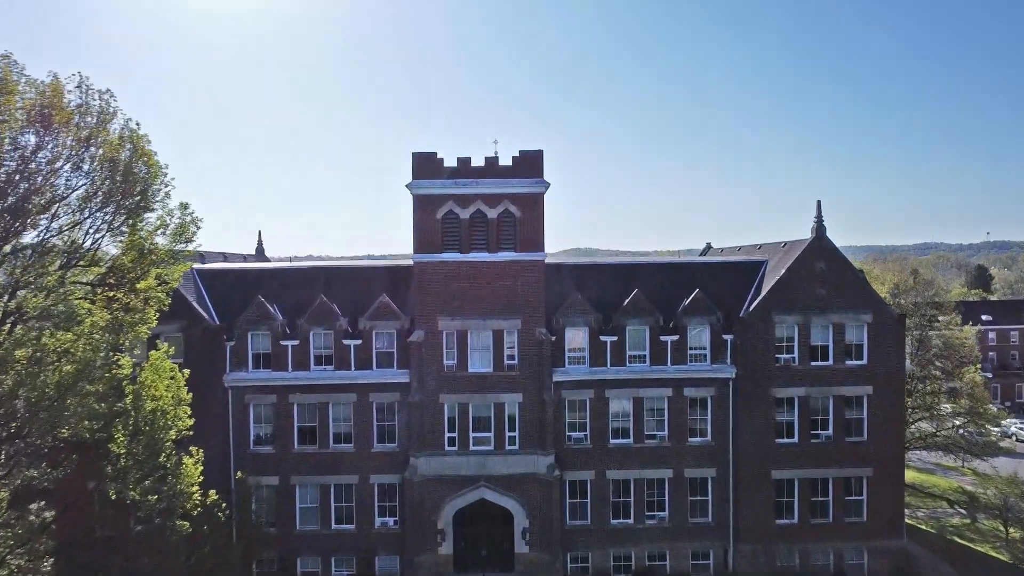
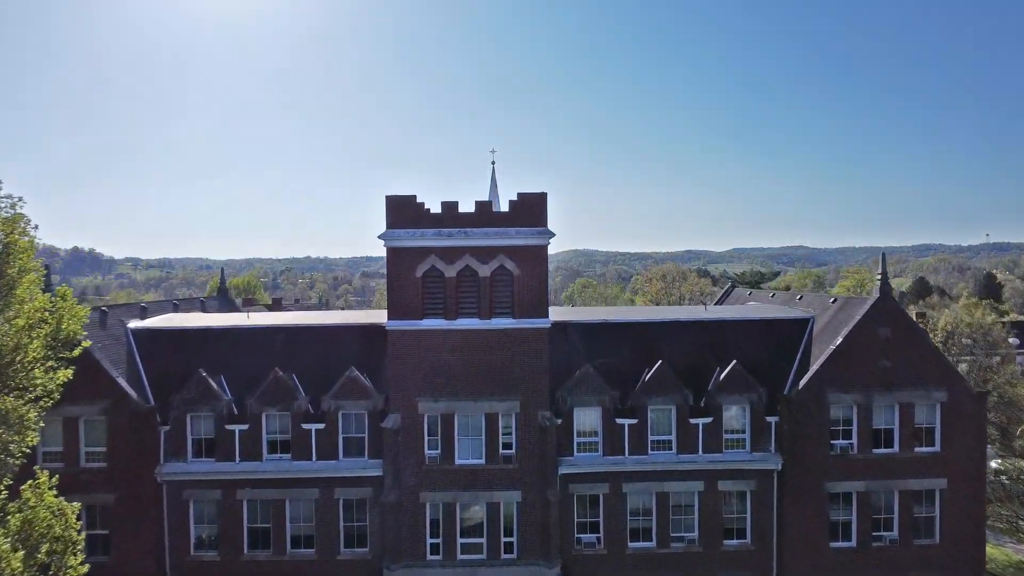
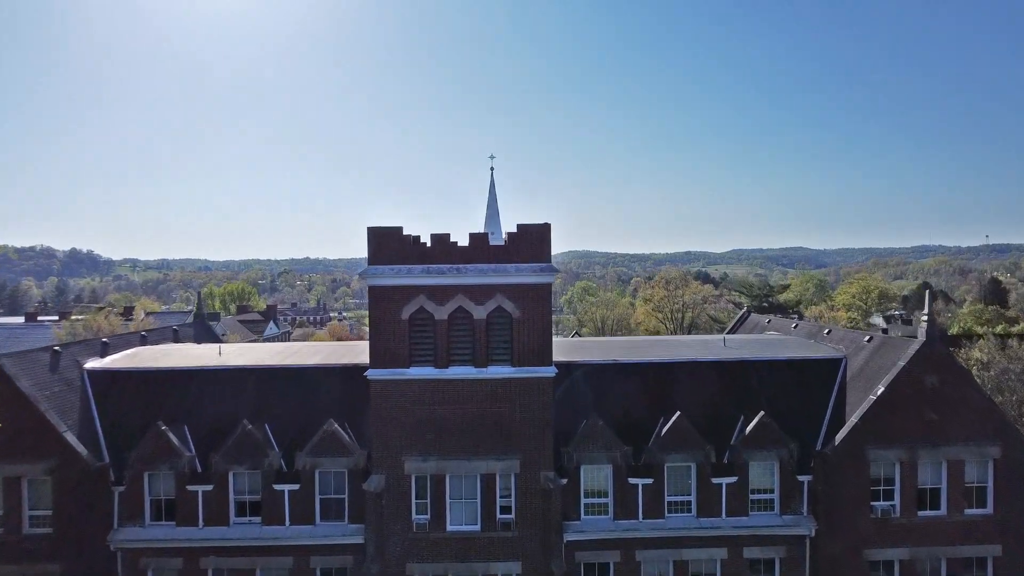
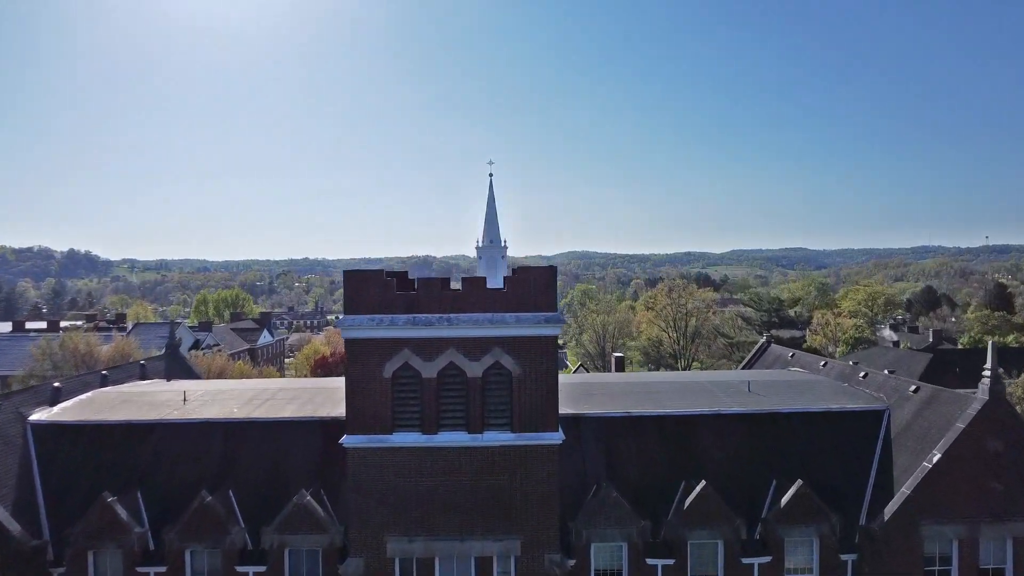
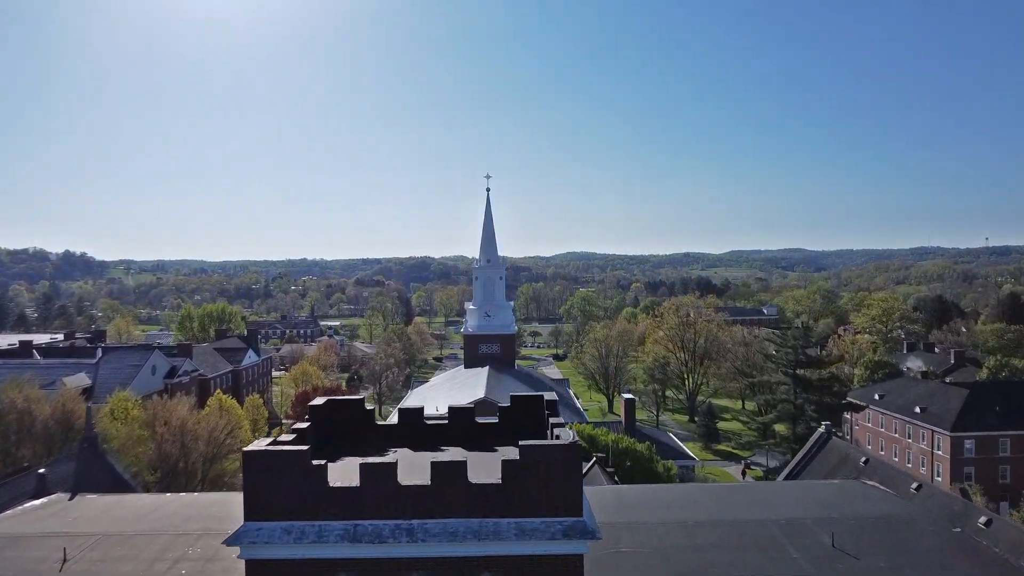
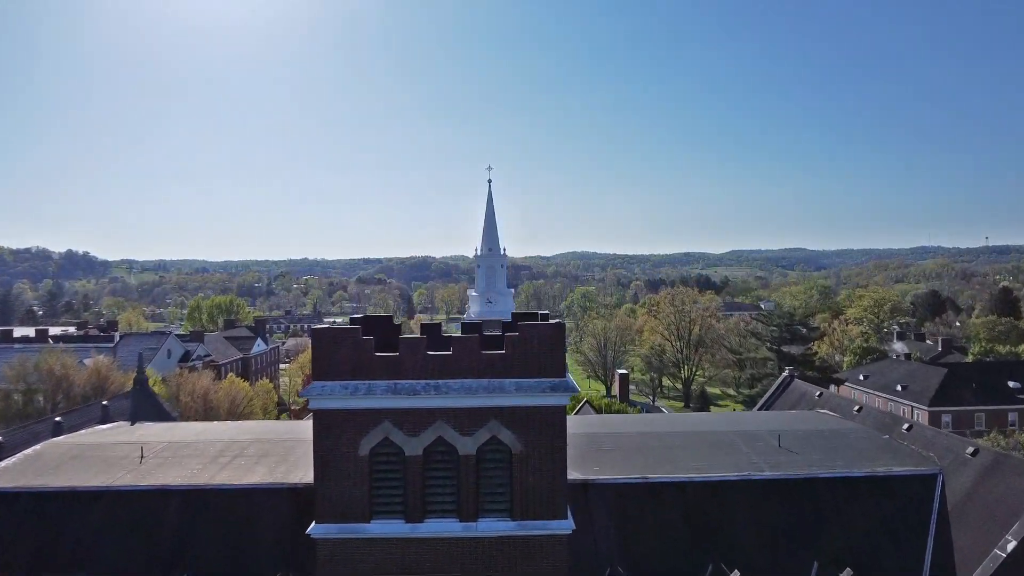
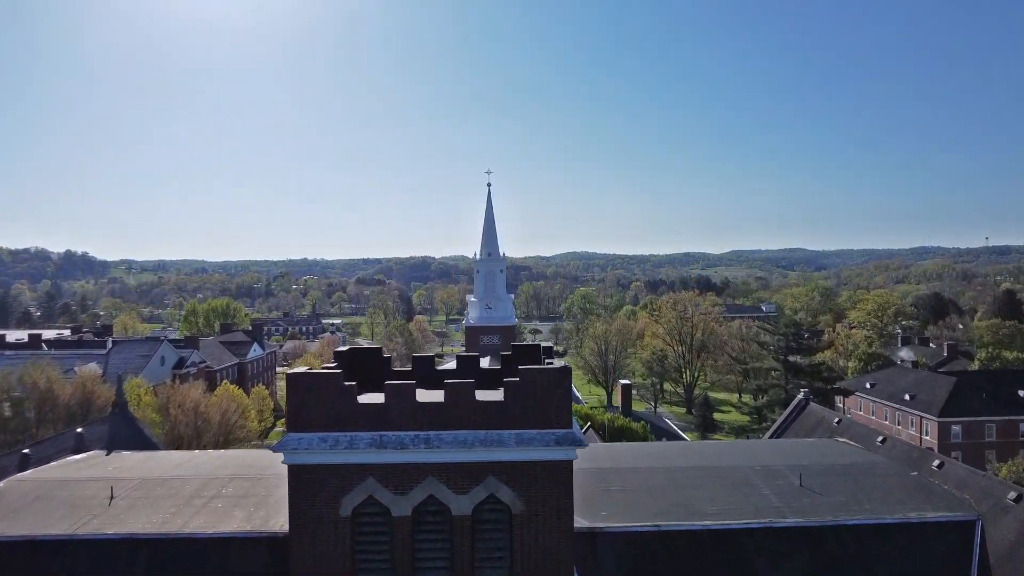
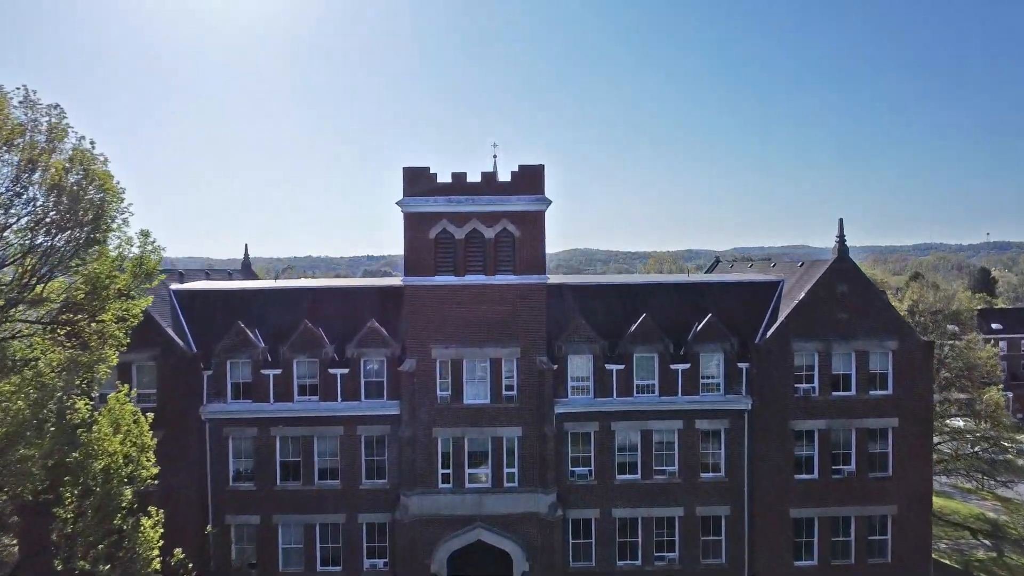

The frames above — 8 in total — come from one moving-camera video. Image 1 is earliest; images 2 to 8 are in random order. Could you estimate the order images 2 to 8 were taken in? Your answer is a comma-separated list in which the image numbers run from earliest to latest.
8, 2, 3, 4, 6, 7, 5
